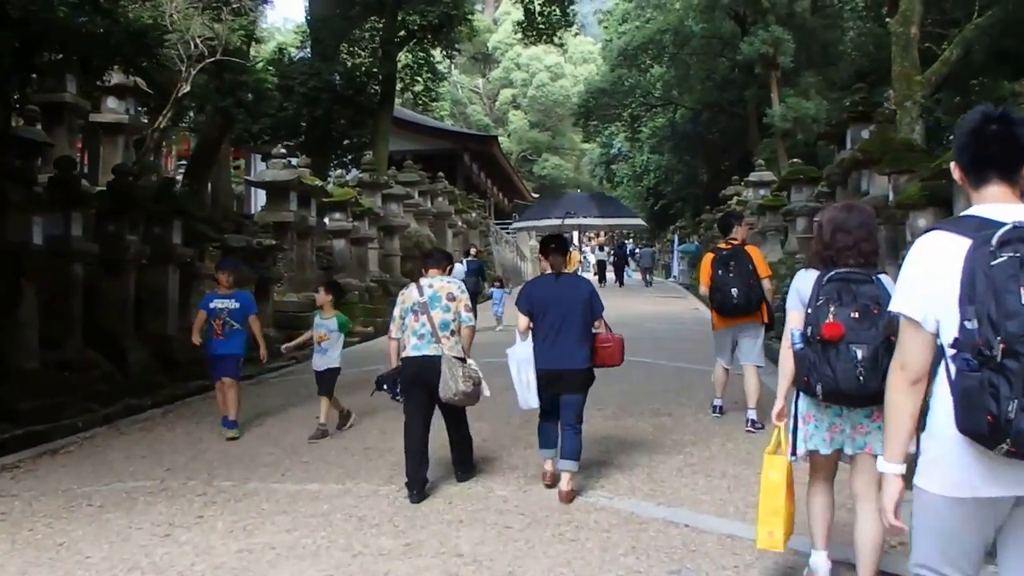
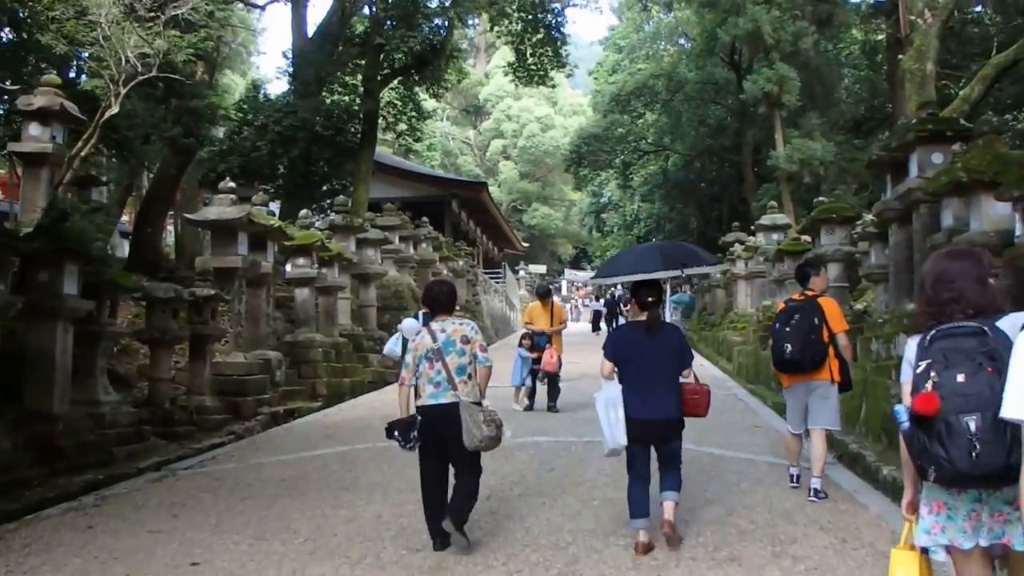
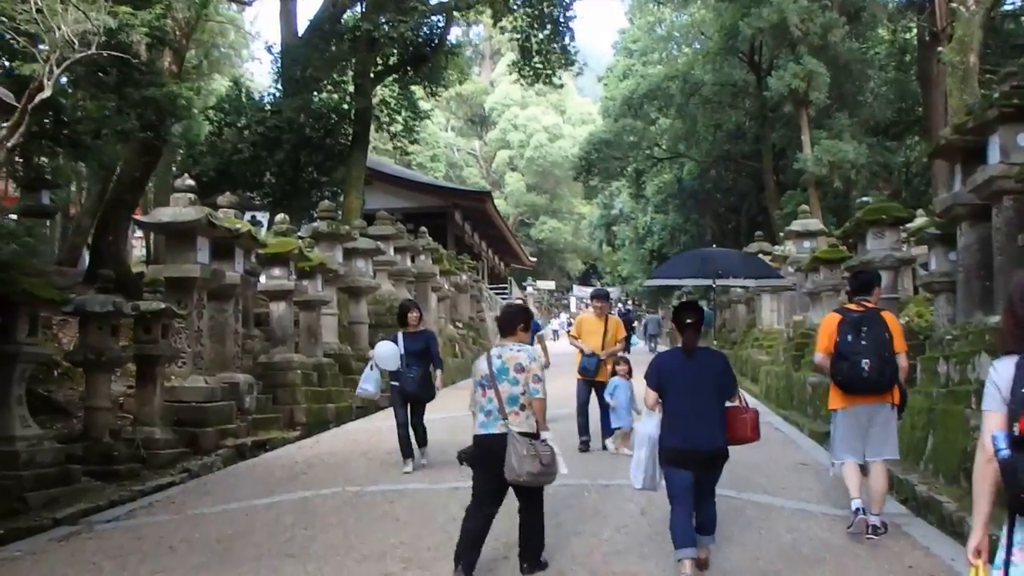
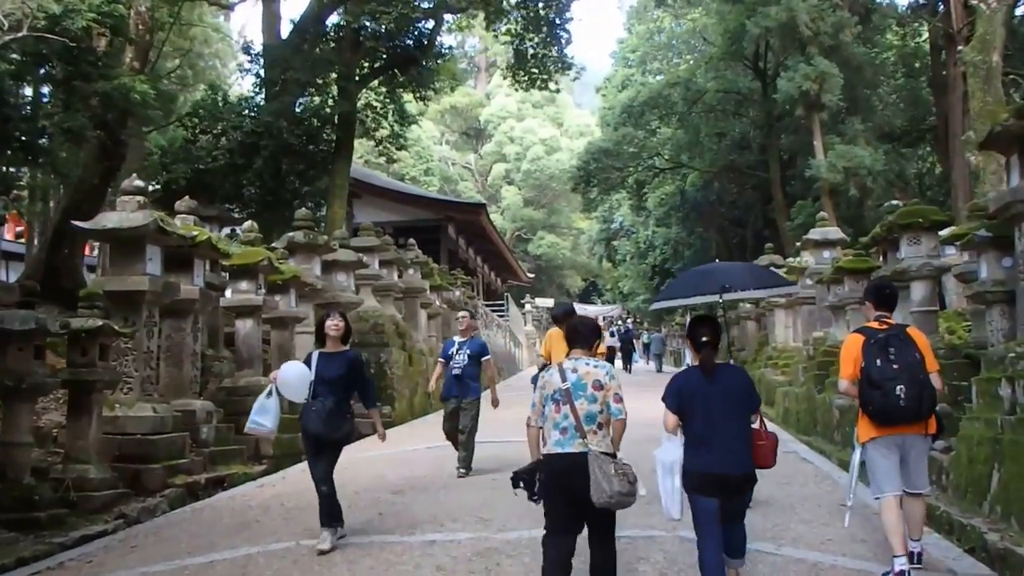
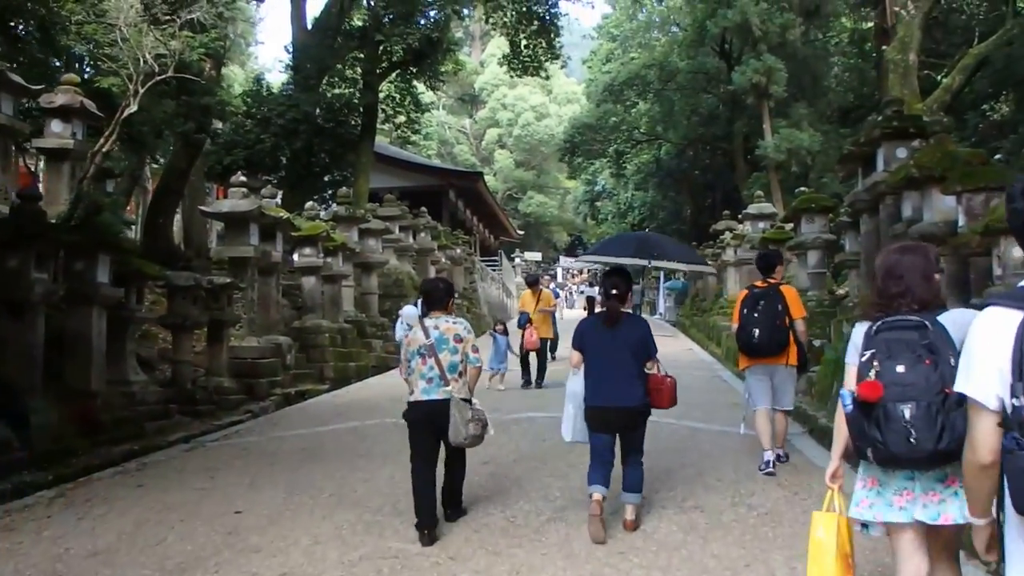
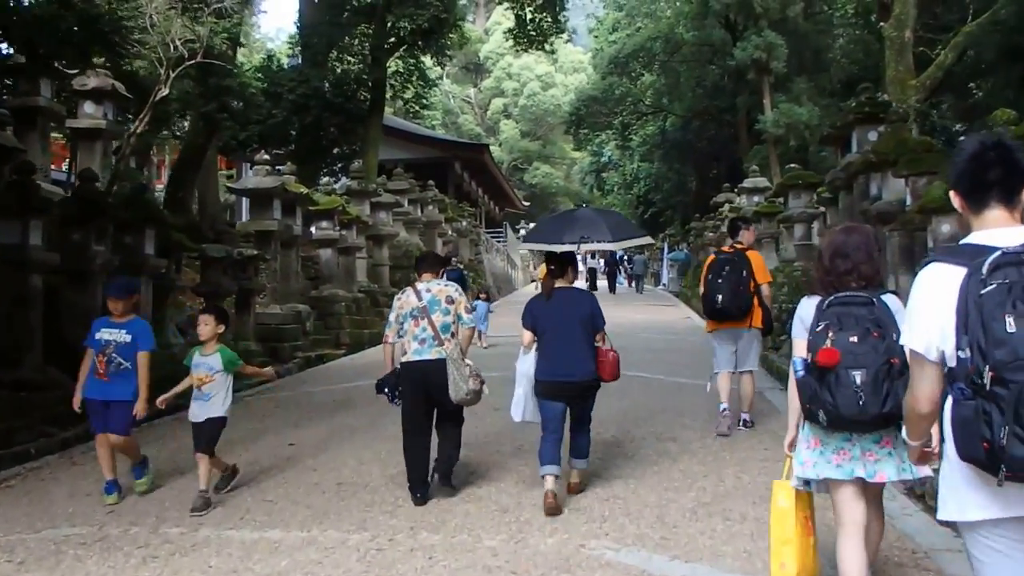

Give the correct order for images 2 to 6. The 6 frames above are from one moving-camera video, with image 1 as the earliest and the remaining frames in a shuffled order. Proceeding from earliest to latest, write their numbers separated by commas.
6, 5, 2, 3, 4
